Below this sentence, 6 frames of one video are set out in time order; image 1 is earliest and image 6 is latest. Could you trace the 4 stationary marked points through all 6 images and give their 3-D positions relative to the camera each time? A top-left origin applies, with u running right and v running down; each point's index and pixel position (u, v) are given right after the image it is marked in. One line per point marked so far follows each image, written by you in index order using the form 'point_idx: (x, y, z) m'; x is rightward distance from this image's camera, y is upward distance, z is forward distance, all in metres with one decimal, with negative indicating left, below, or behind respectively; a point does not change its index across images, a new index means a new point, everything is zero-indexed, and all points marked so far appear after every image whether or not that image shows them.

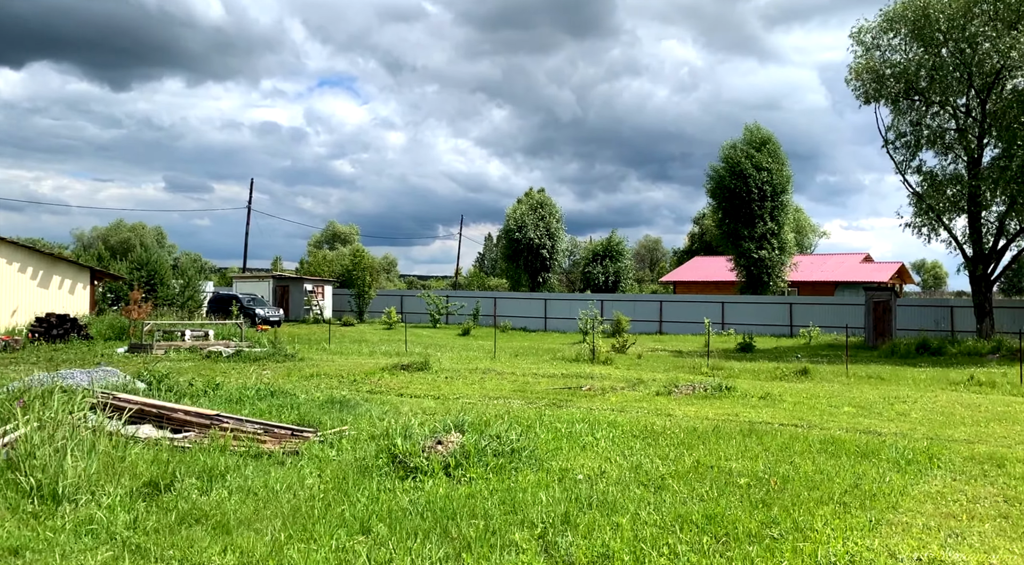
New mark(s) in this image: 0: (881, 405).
0: (+5.3, -1.8, +12.5) m
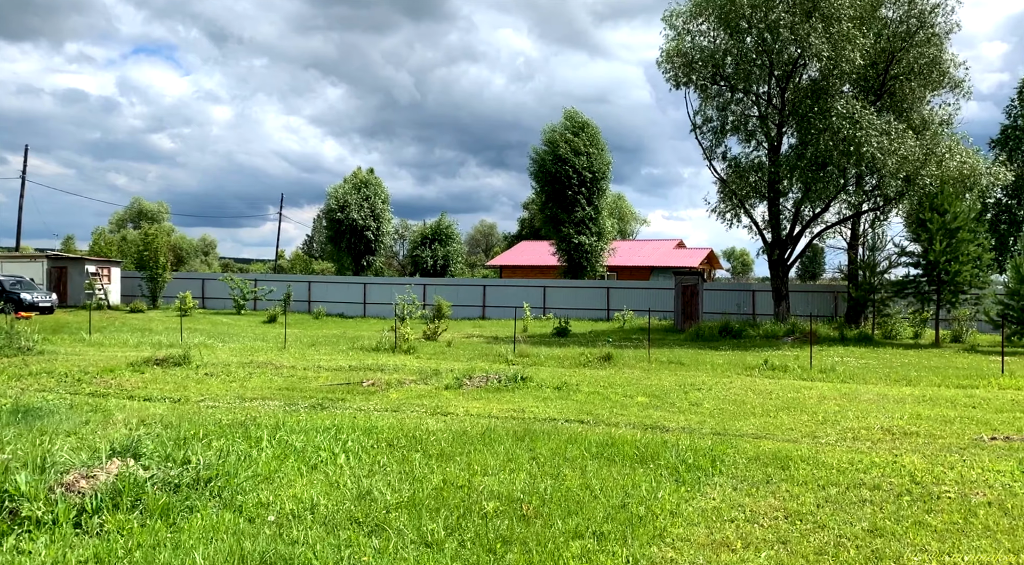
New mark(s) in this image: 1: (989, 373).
0: (+2.2, -1.5, +11.8) m
1: (+8.5, -2.2, +15.1) m
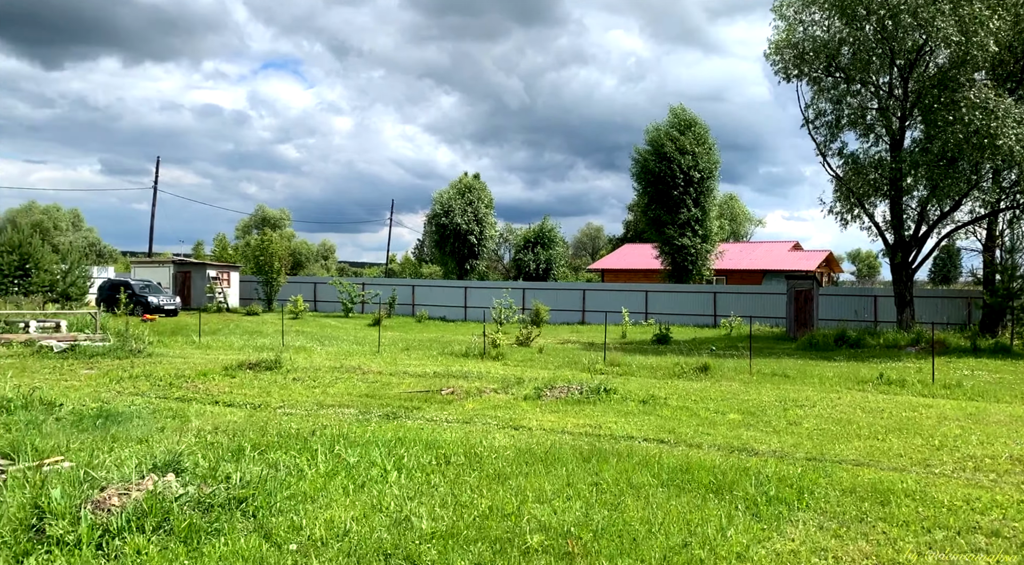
0: (+3.3, -1.6, +10.9) m
1: (+9.9, -2.3, +13.4) m
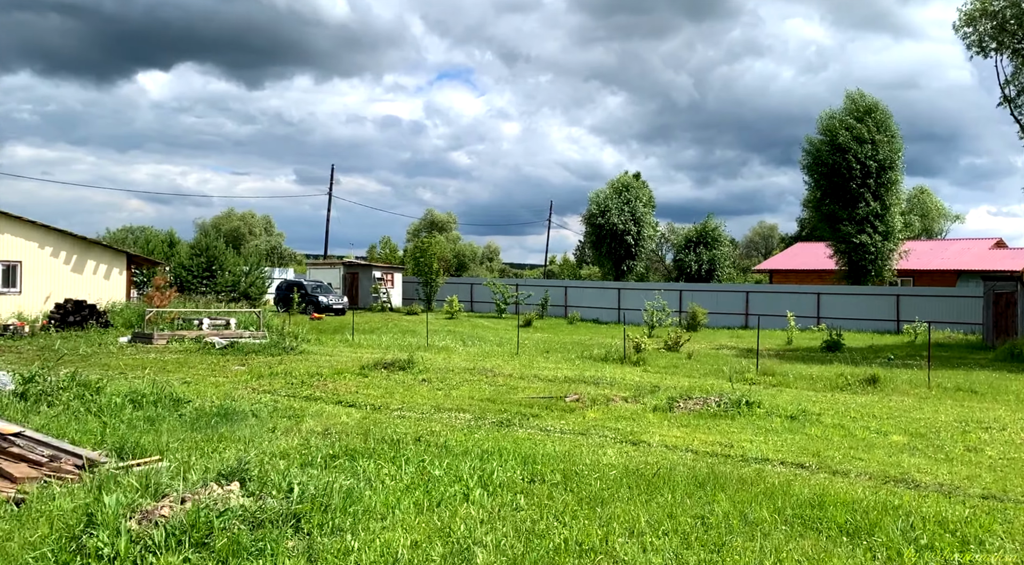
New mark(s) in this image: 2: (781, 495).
0: (+4.7, -1.6, +9.4) m
1: (+11.7, -2.3, +10.5) m
2: (+1.8, -1.4, +5.9) m
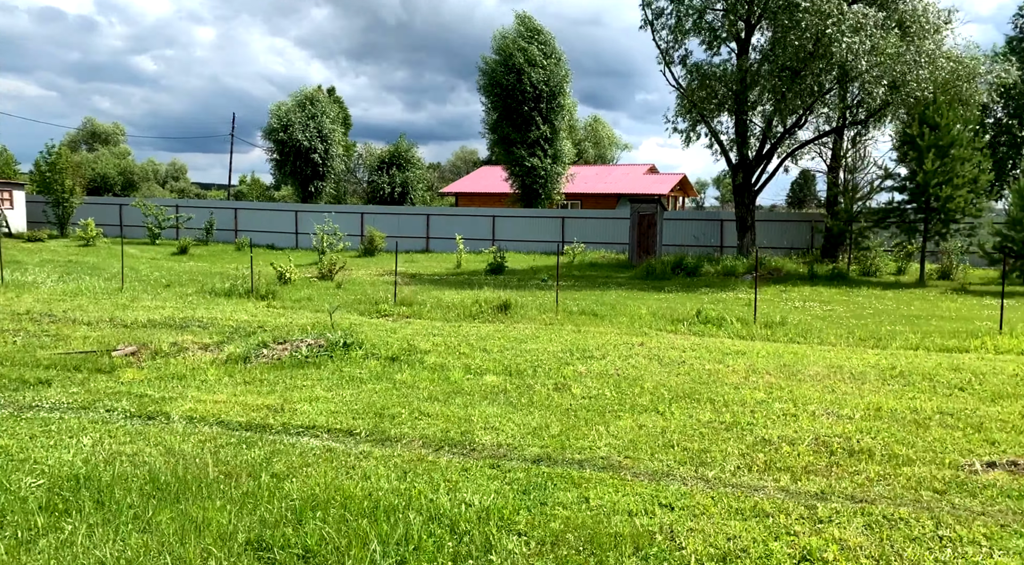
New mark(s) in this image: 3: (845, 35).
0: (+0.4, -0.9, +8.6) m
1: (+6.6, -1.2, +12.0) m
2: (-1.2, -1.1, +4.4) m
3: (+7.2, +5.2, +18.2) m
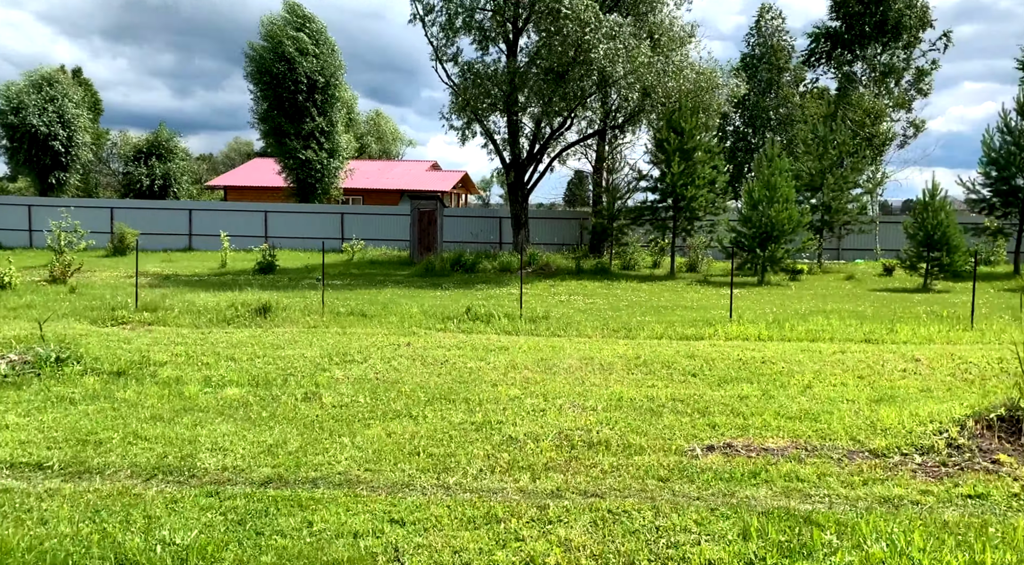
0: (-2.0, -0.9, +8.2) m
1: (+3.3, -1.2, +13.0) m
2: (-2.5, -1.1, +3.7) m
3: (+2.3, +5.3, +19.0) m
